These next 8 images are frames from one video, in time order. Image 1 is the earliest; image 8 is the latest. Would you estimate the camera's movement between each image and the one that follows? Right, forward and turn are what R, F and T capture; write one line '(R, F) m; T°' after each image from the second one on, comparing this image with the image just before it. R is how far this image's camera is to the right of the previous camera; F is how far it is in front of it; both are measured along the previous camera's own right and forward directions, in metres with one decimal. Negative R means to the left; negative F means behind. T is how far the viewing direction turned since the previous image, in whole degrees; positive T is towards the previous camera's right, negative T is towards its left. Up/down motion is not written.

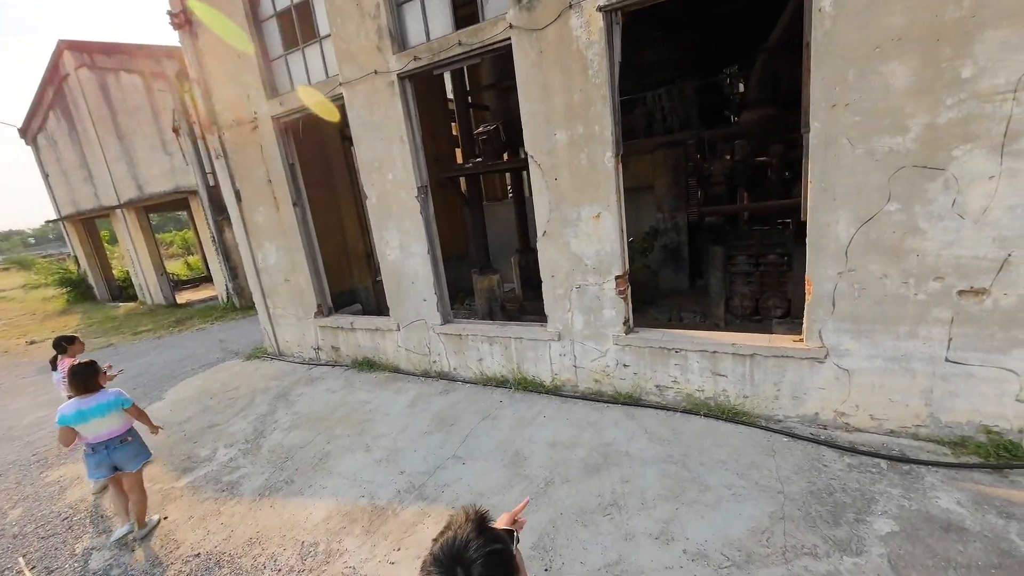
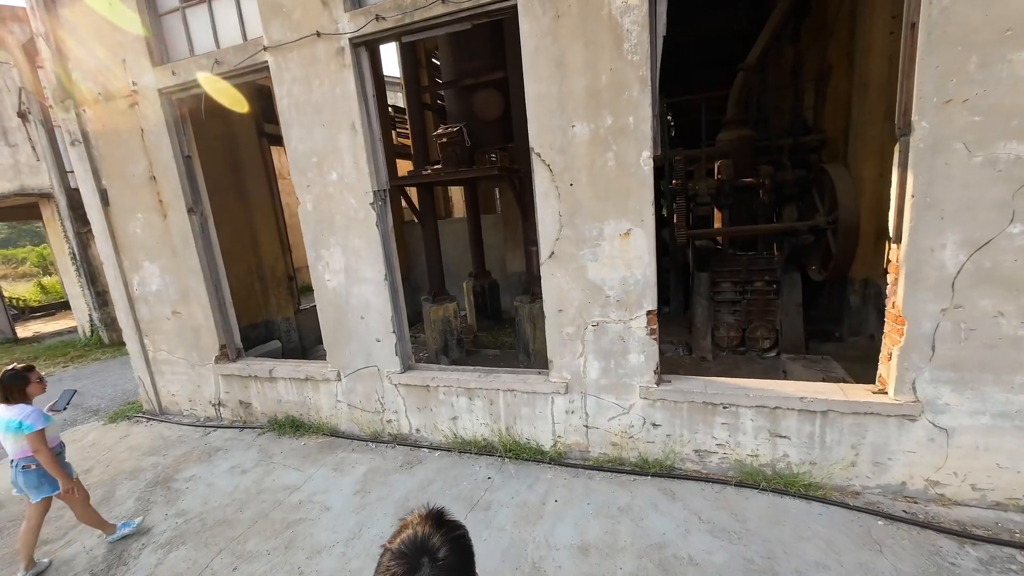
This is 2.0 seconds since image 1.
(-0.5, +1.0) m; +10°
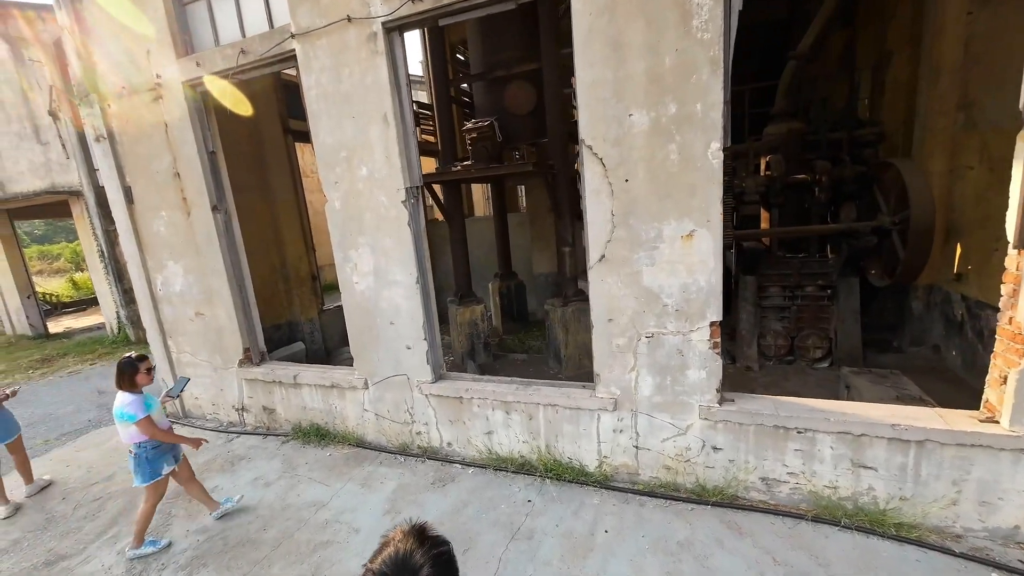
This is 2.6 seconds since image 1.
(-0.2, +0.3) m; -2°
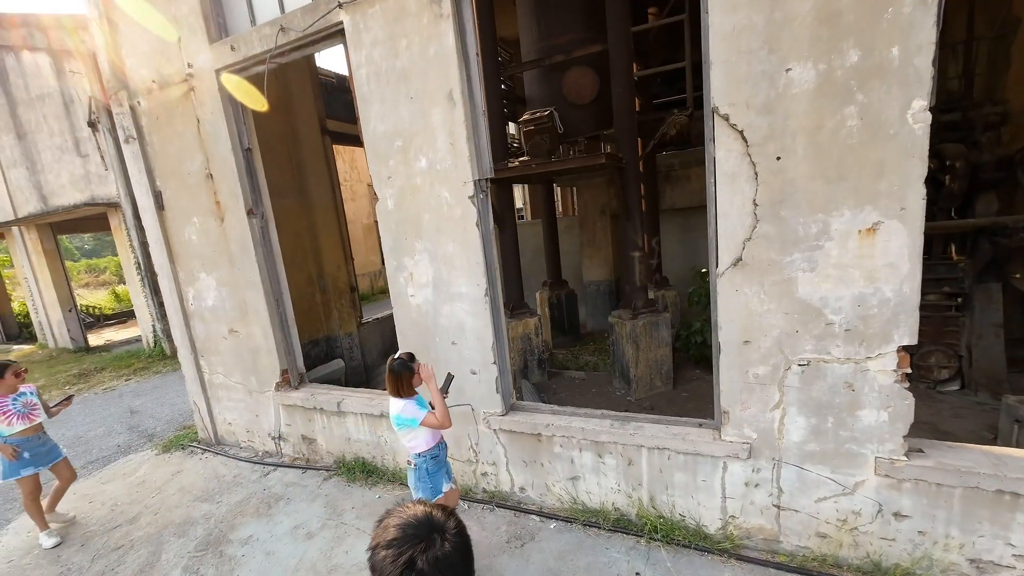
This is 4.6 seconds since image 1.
(-0.4, +0.6) m; -3°
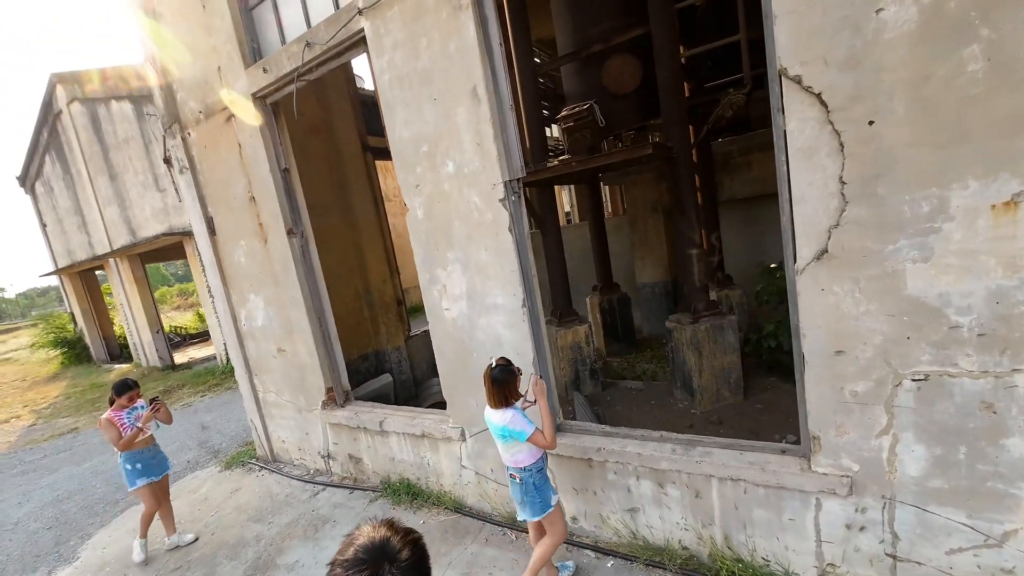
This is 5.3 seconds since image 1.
(+0.1, +0.2) m; -7°
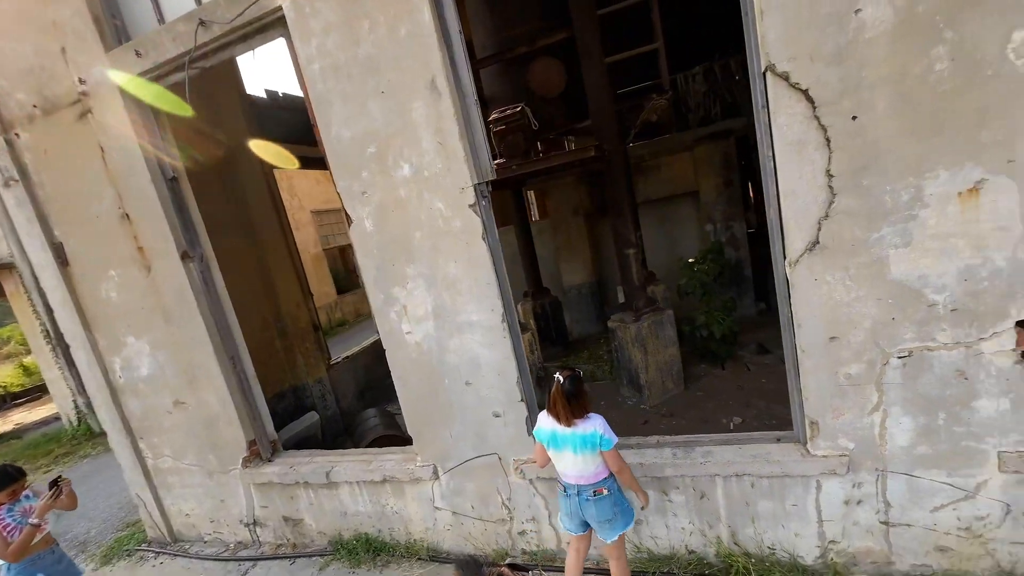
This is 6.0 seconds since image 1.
(-0.4, +0.3) m; +13°
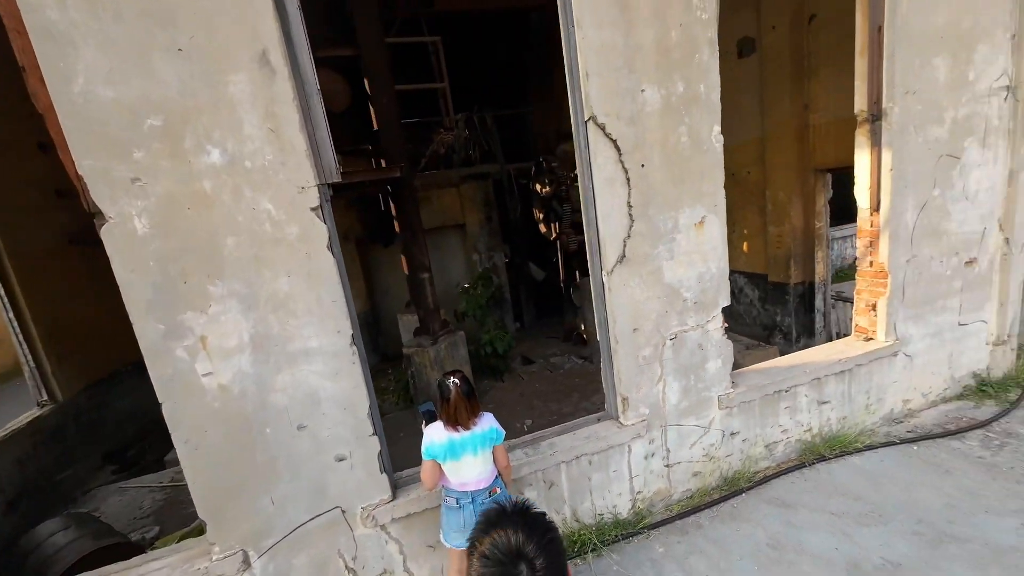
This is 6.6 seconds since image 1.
(-0.5, +0.2) m; +34°
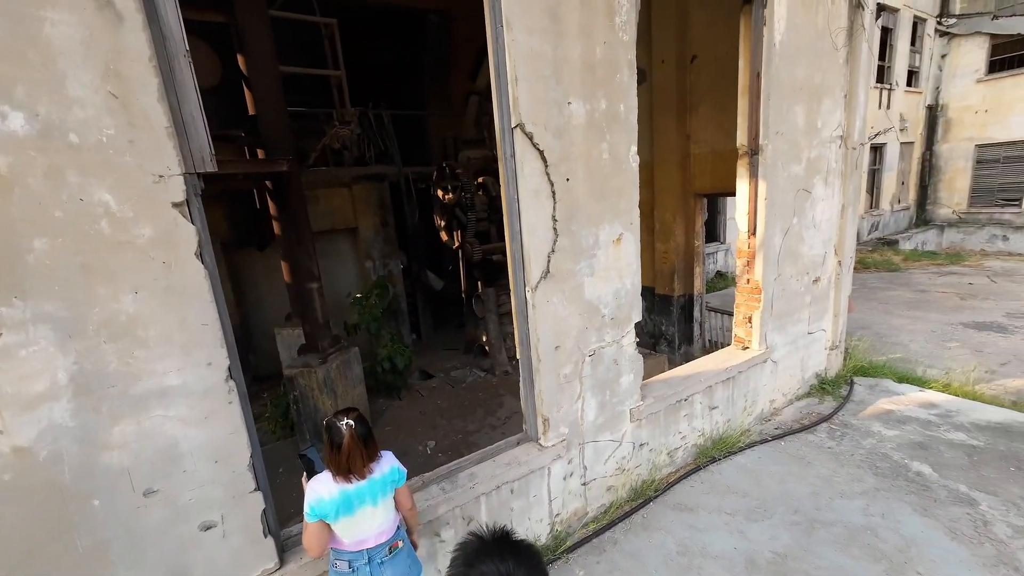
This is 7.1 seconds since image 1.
(-0.1, +0.2) m; +15°
